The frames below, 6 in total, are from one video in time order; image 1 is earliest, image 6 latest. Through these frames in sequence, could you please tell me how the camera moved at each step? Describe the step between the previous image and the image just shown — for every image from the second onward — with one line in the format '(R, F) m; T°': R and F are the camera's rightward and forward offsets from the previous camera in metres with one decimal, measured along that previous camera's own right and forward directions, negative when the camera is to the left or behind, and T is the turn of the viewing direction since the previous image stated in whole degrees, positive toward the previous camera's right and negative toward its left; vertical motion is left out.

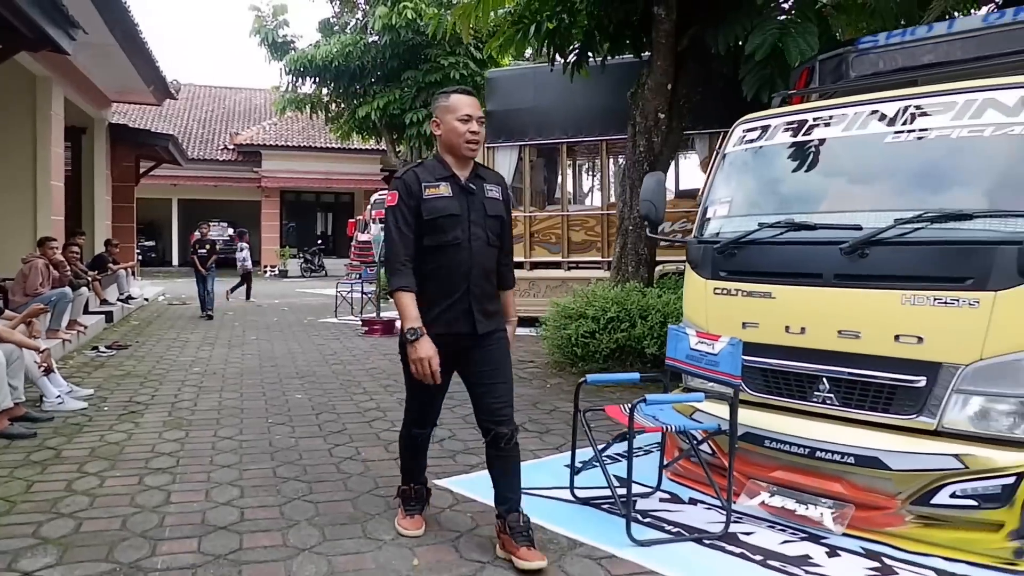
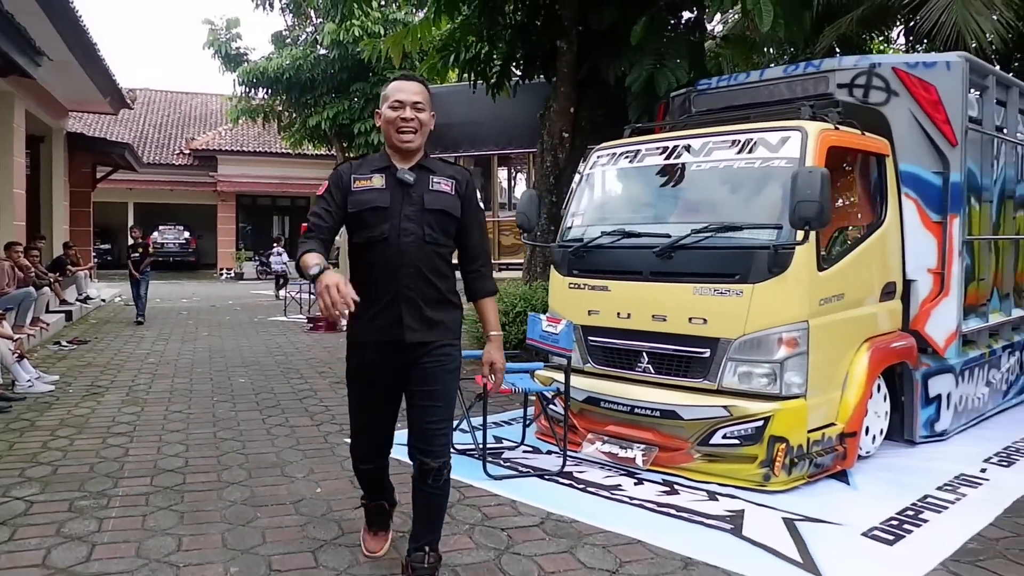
(+0.5, -1.2) m; +3°
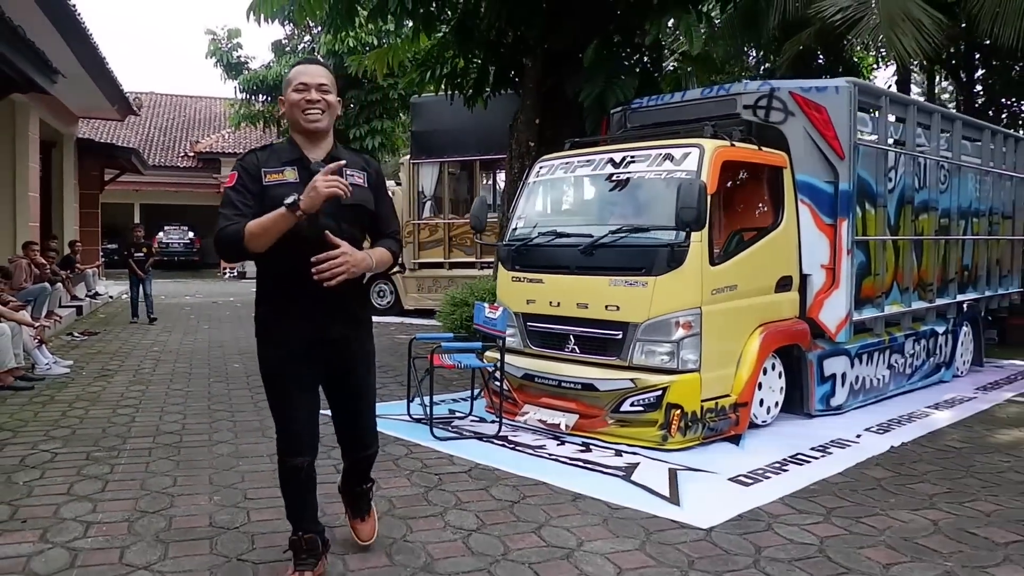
(+0.4, -0.9) m; 0°
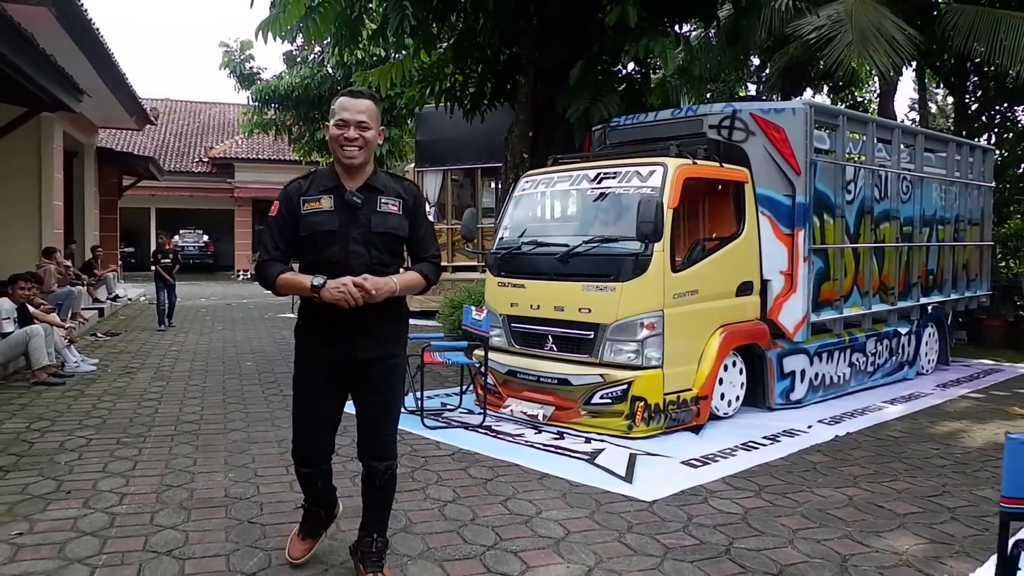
(+0.2, -0.7) m; -1°
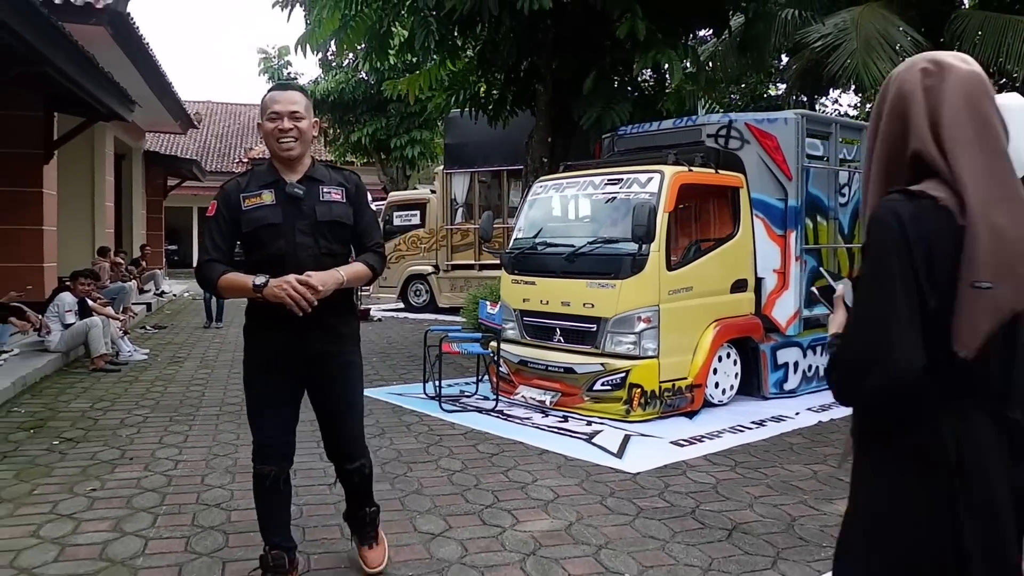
(+0.2, -0.6) m; -2°
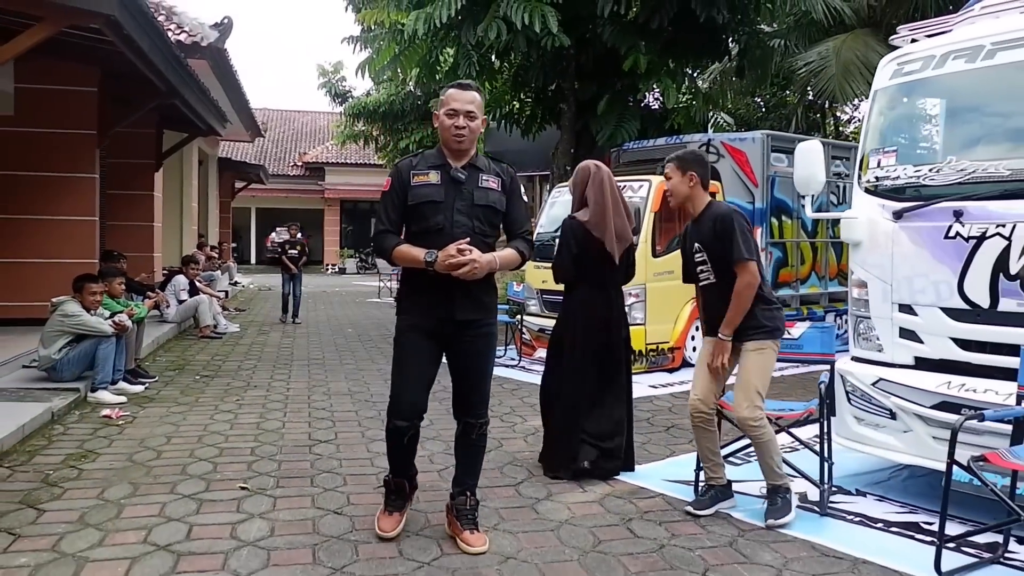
(+0.2, -2.0) m; -3°
